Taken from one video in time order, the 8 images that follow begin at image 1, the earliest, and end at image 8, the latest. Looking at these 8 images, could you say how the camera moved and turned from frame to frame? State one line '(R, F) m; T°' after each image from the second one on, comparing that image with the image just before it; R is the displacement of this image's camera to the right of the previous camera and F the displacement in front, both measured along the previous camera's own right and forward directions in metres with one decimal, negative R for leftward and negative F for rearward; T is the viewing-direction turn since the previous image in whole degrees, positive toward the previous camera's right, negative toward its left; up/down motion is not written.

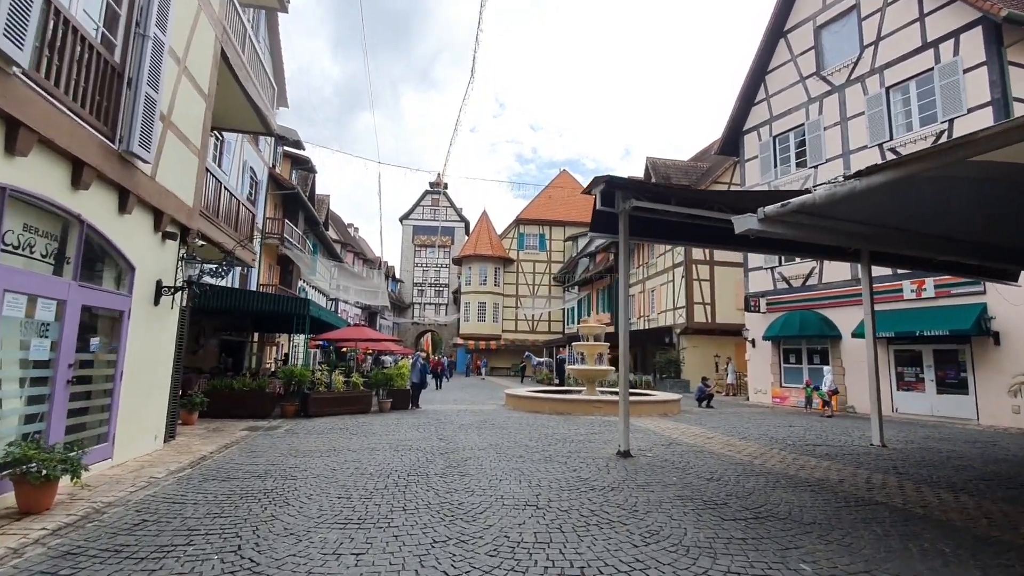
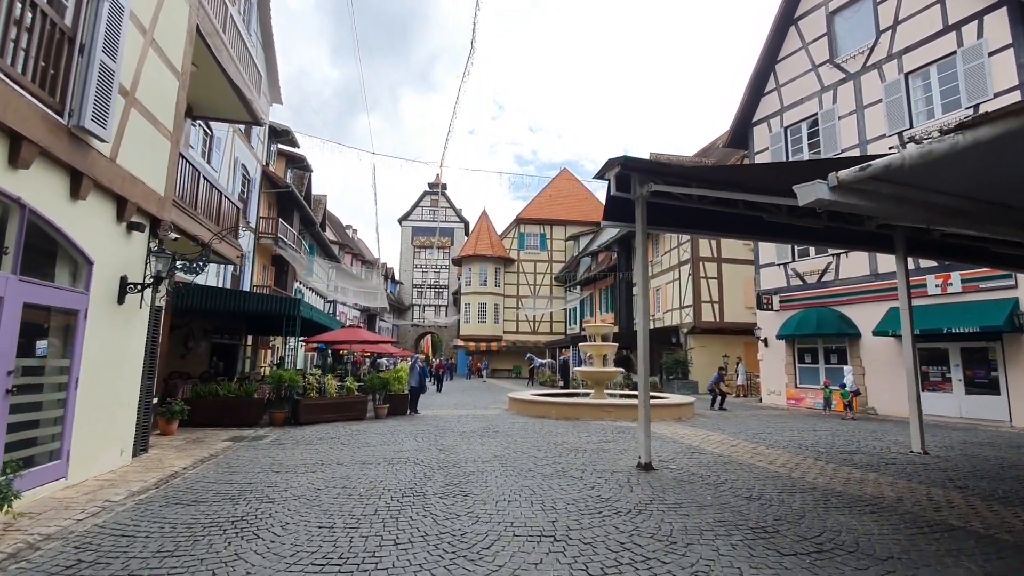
(-0.1, +0.8) m; 0°
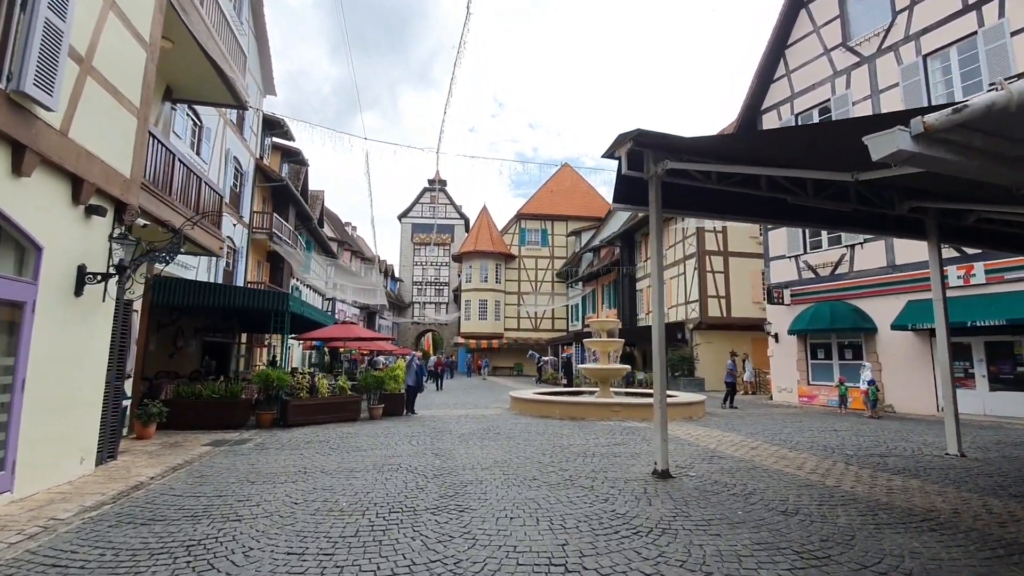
(0.0, +0.7) m; 0°
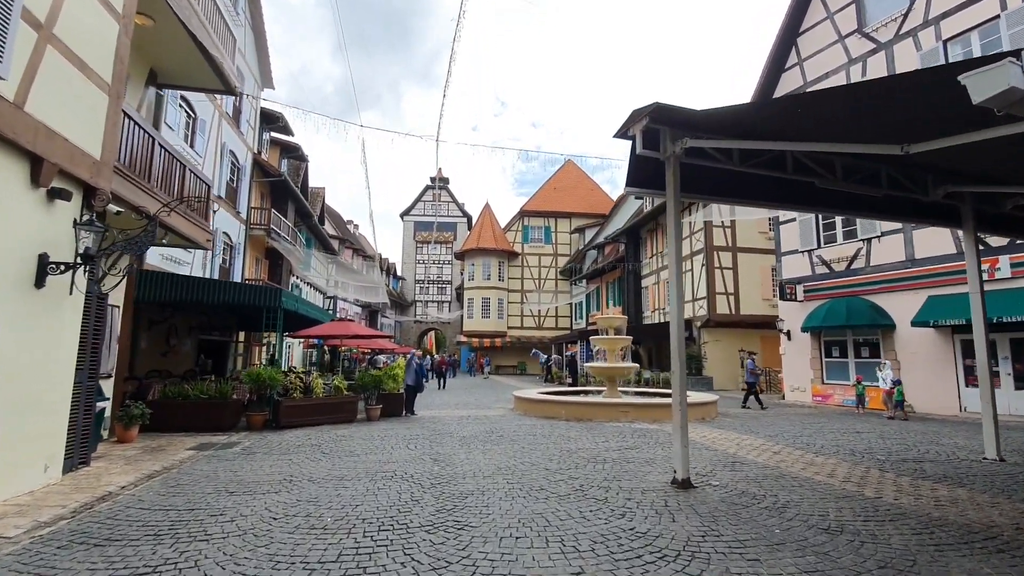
(0.0, +0.6) m; 0°
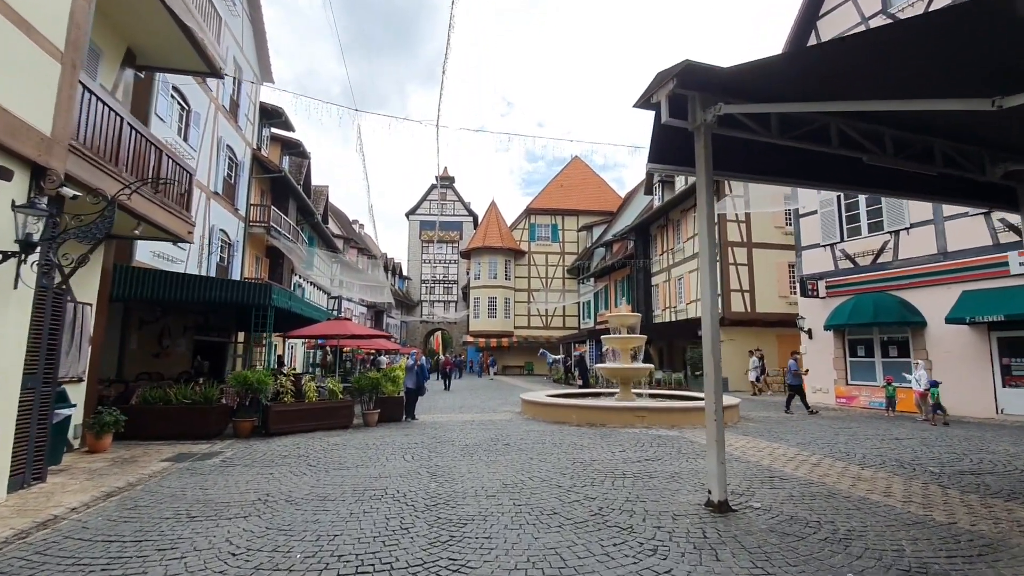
(0.0, +0.8) m; -1°
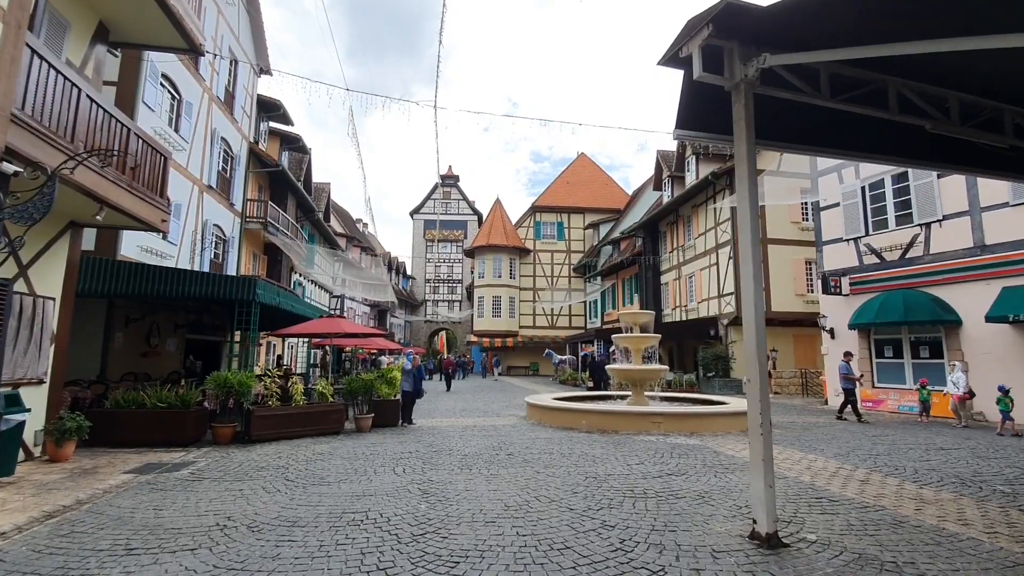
(0.0, +0.8) m; -1°
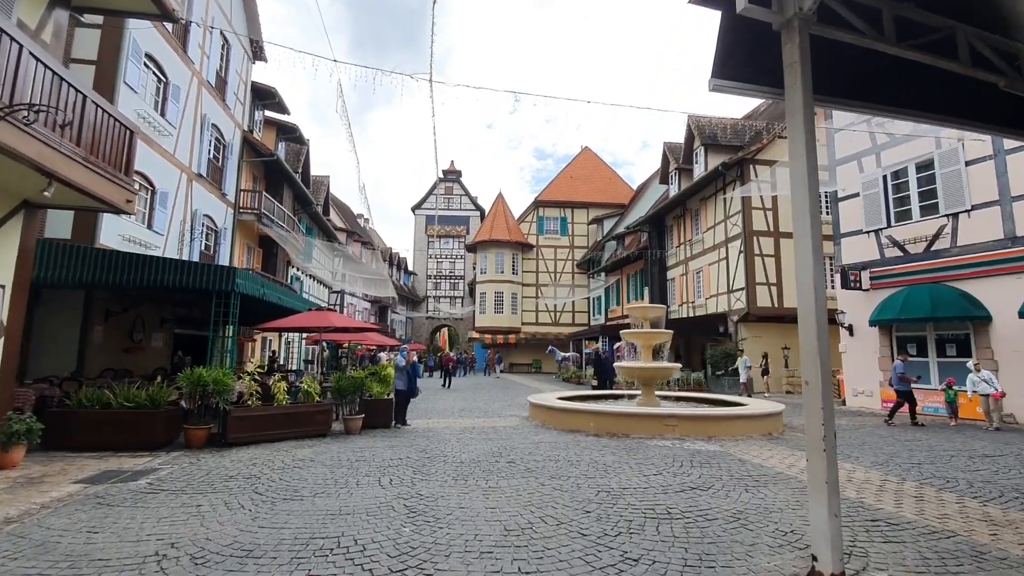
(0.0, +0.8) m; 0°
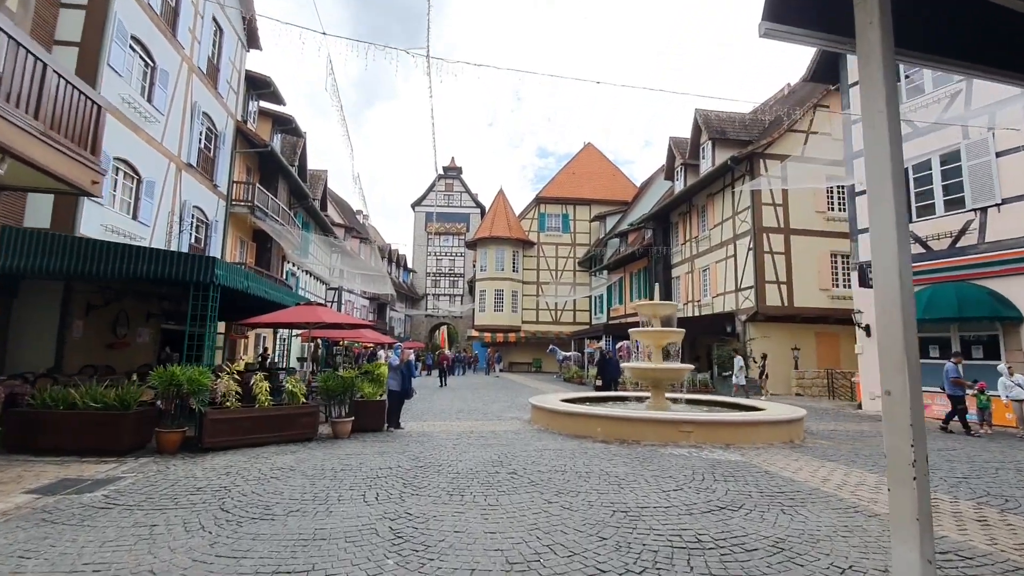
(0.0, +0.7) m; 0°
